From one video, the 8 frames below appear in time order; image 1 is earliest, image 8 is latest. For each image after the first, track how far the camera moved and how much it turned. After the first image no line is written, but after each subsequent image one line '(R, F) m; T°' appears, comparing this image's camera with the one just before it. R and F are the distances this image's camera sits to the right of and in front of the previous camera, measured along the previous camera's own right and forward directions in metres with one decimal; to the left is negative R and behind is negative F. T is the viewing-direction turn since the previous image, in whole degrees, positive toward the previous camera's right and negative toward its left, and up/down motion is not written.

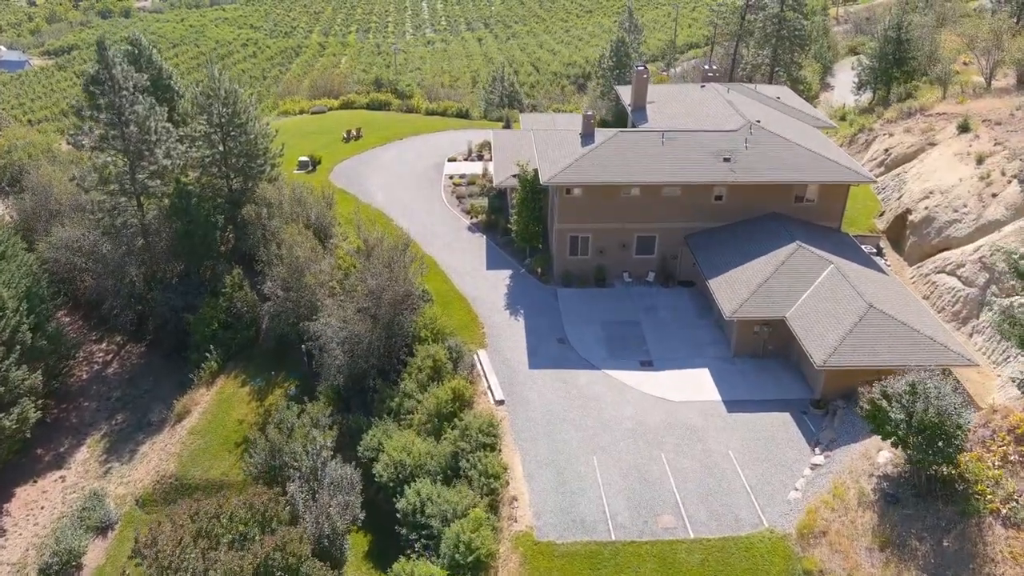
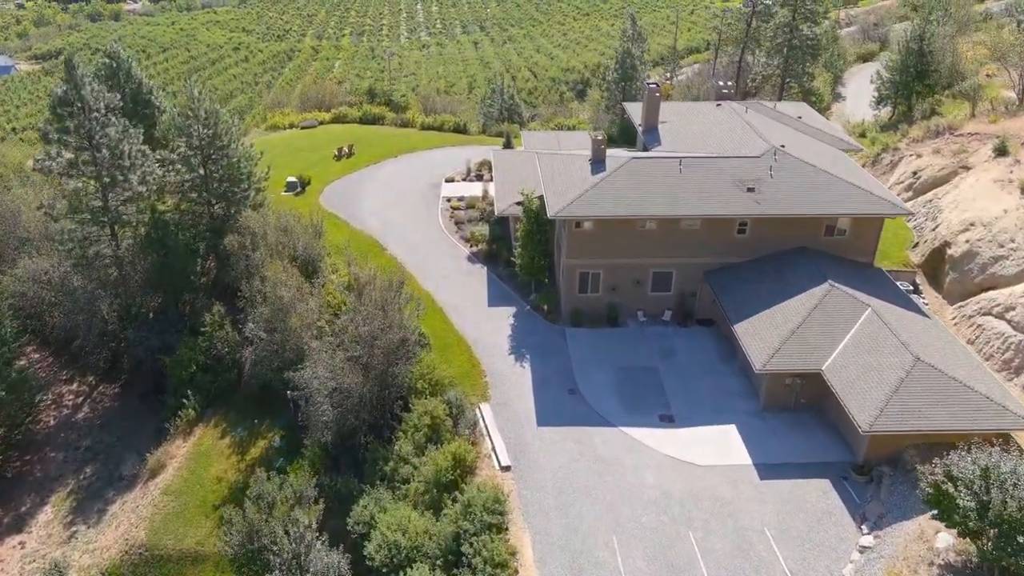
(-0.4, +2.9) m; 0°
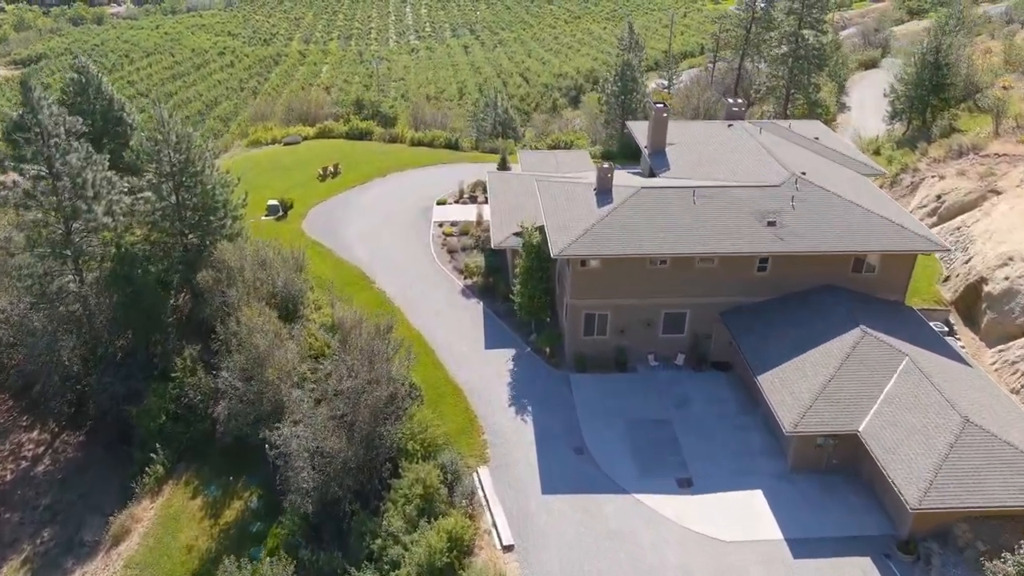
(-0.3, +2.7) m; +1°
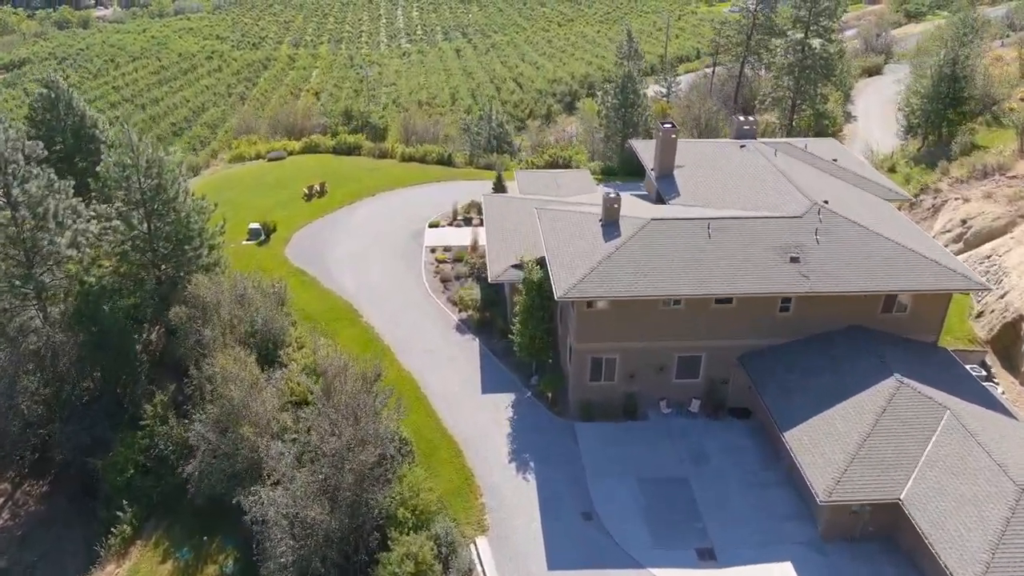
(-0.2, +2.5) m; +1°
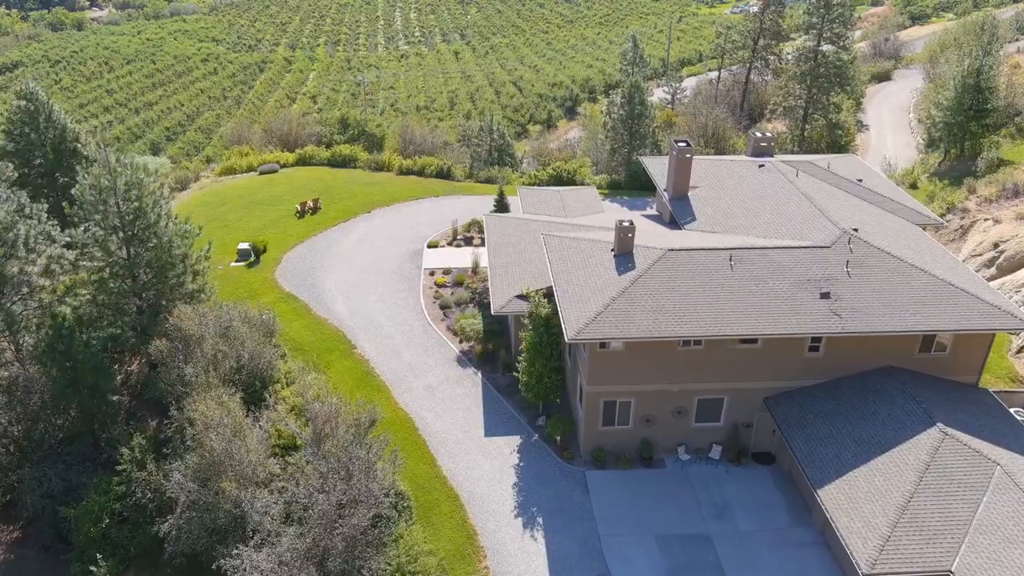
(-0.2, +2.1) m; 0°
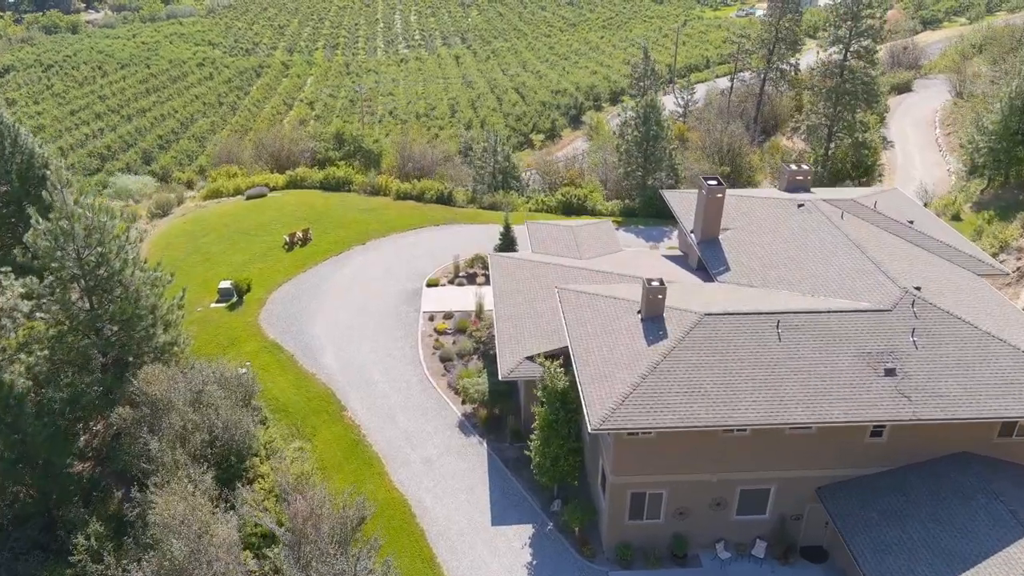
(-0.3, +3.4) m; 0°
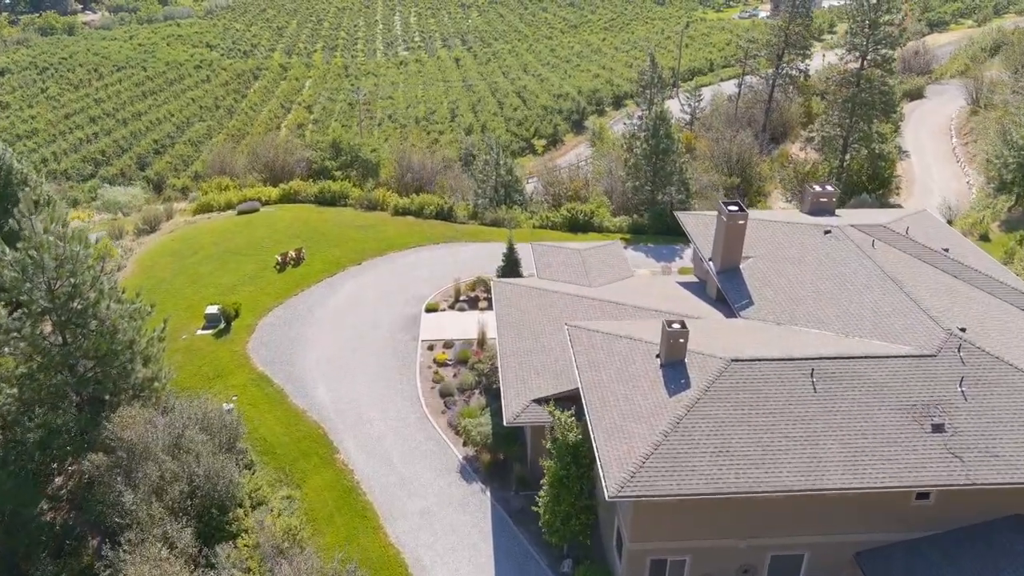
(-0.2, +2.0) m; 0°
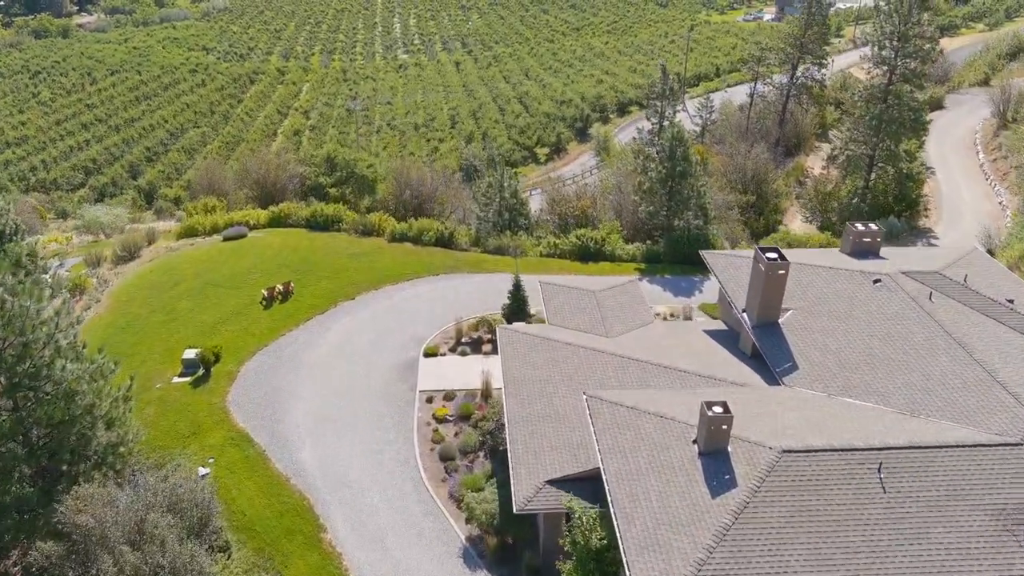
(-0.3, +3.0) m; 0°
